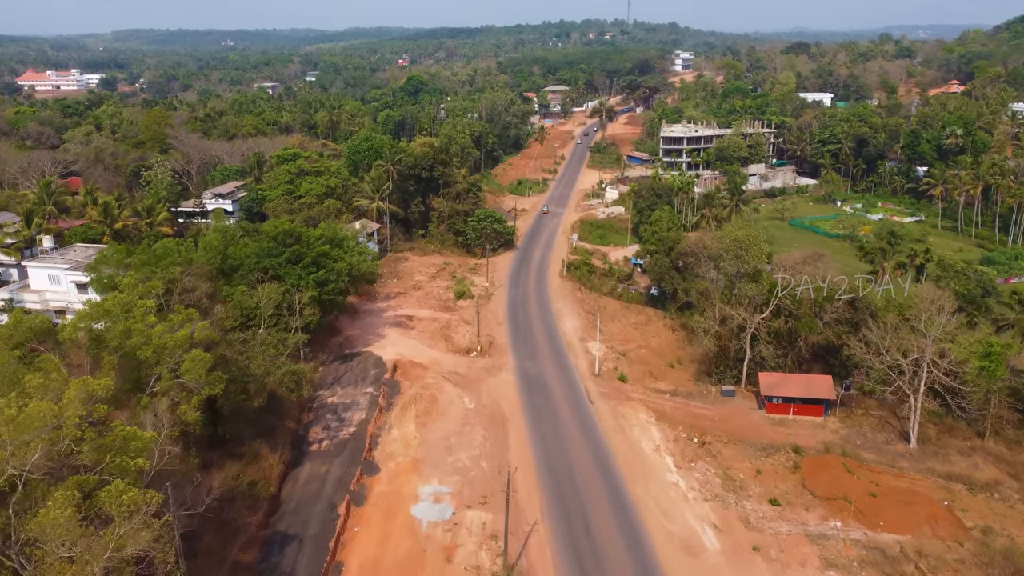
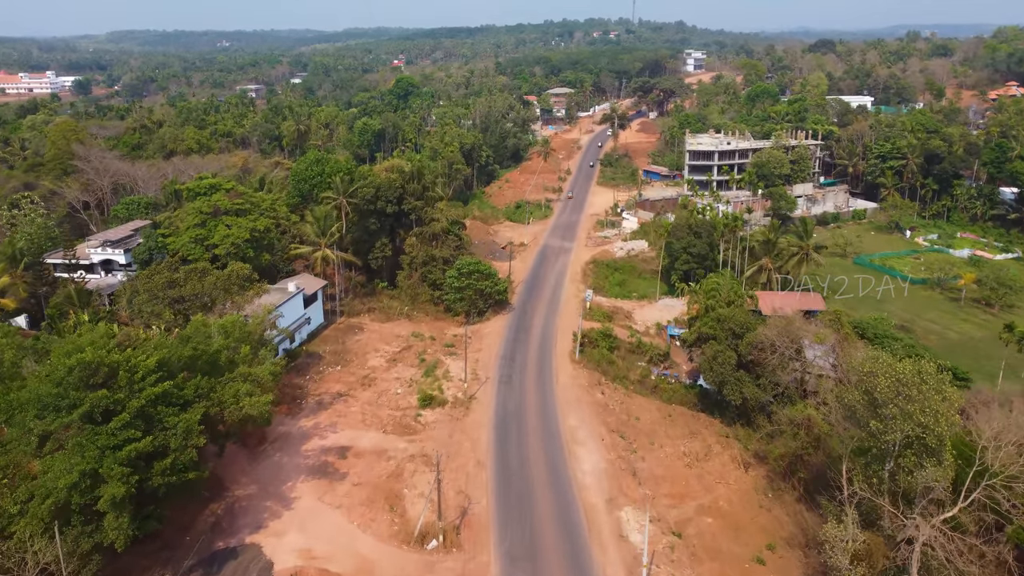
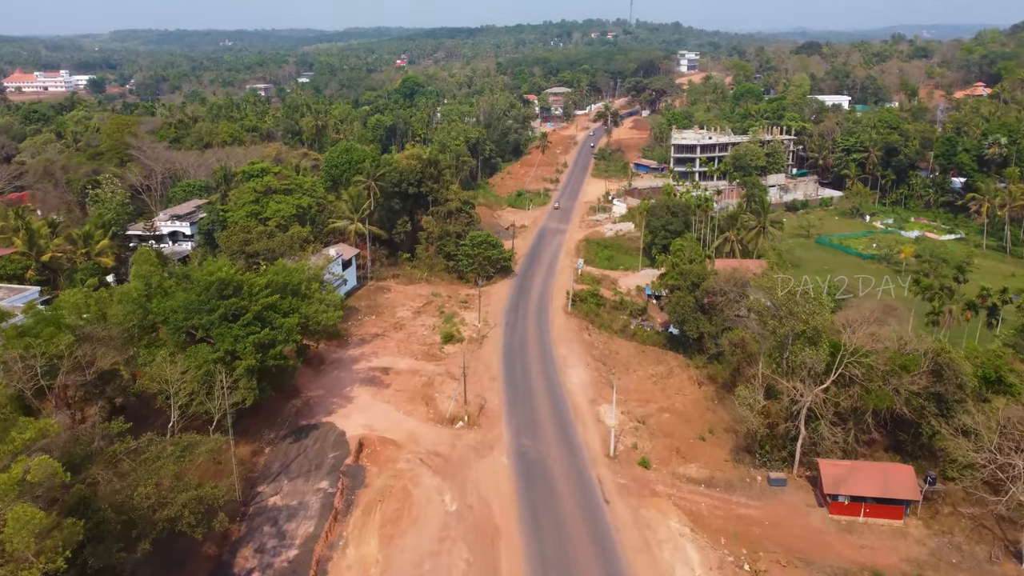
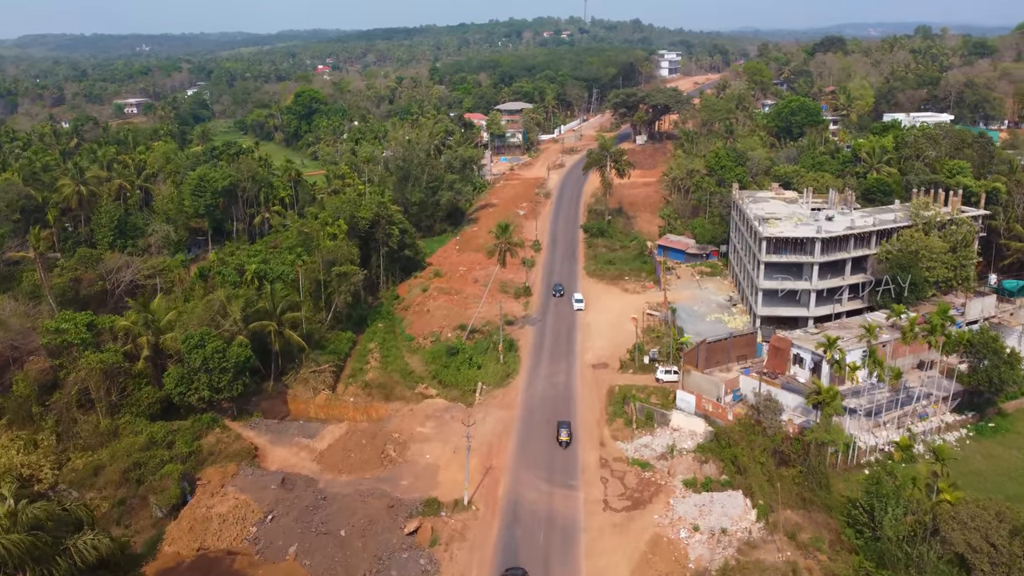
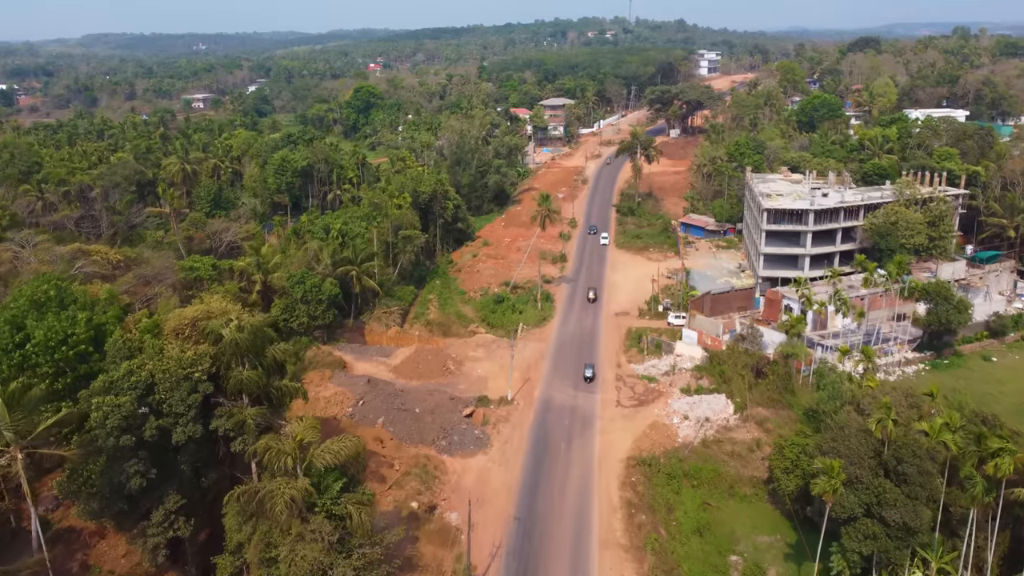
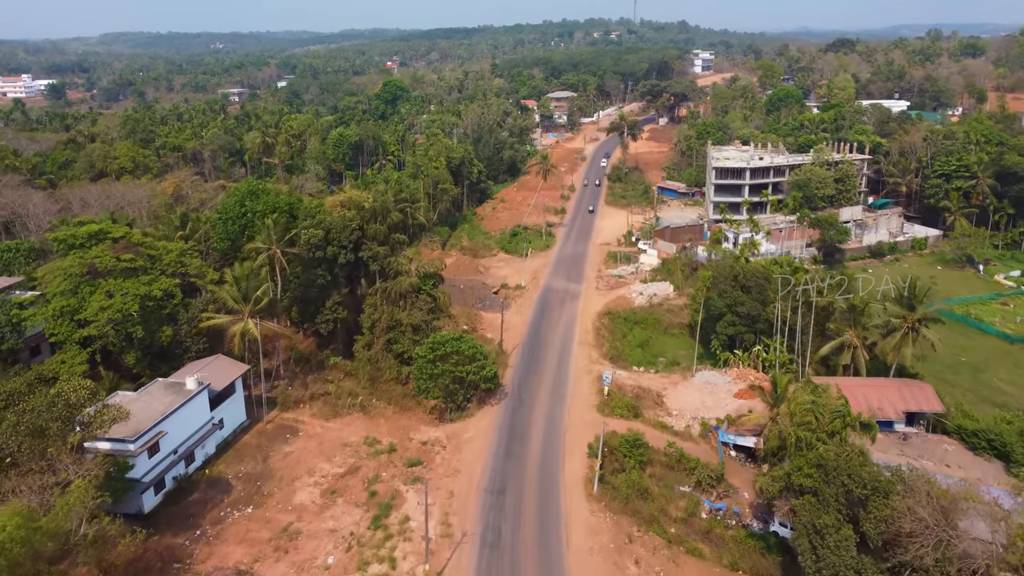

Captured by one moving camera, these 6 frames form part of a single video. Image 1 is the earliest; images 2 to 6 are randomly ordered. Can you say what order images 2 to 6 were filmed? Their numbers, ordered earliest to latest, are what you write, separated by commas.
3, 2, 6, 5, 4
